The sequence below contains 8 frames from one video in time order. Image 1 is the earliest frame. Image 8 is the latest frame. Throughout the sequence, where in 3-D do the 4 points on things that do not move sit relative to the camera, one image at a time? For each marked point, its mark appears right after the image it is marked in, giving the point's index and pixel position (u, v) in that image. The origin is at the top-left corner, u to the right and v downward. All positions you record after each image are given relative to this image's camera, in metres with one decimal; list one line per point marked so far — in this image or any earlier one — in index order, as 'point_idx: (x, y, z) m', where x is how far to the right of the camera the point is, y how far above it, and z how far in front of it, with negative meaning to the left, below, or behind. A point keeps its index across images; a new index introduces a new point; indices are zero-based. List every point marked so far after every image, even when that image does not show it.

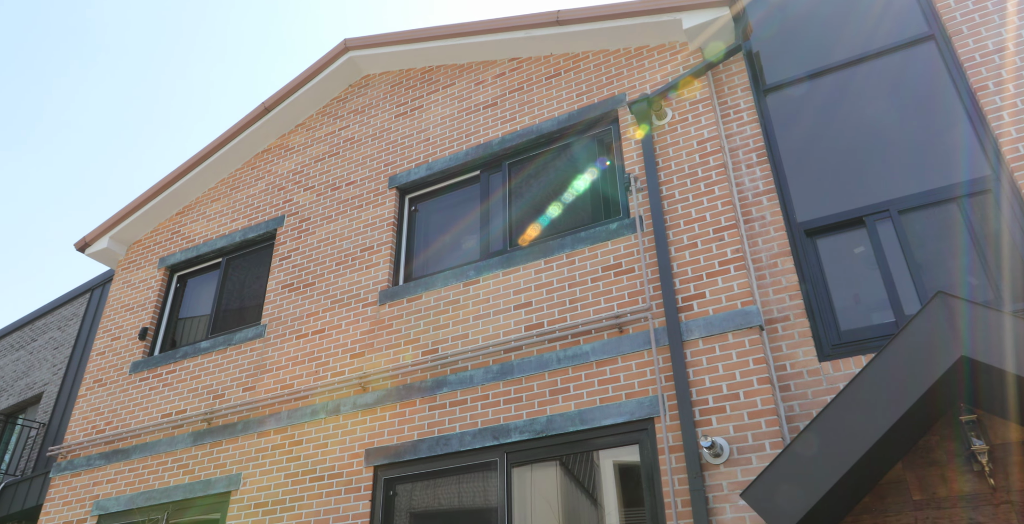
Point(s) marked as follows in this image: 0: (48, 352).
0: (-9.4, -1.8, +15.3) m
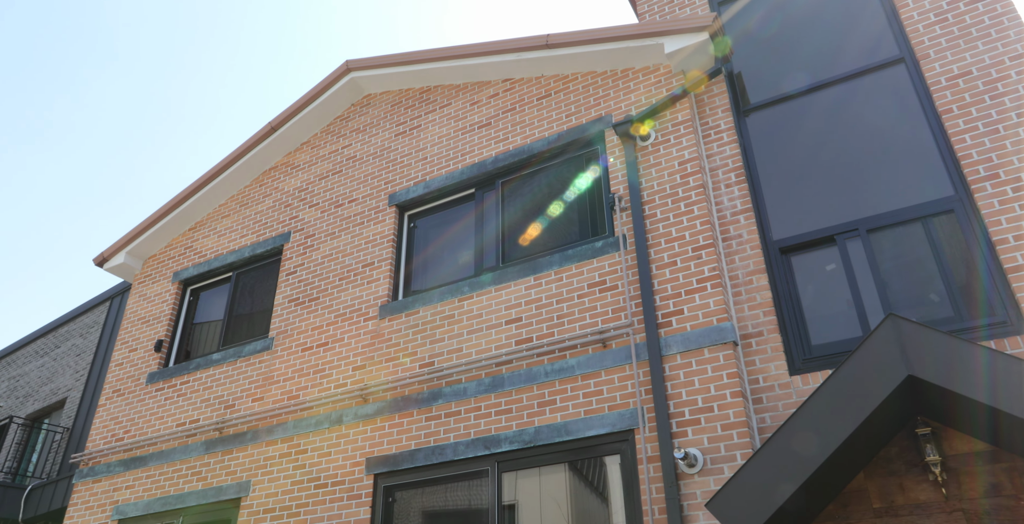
0: (-9.2, -2.0, +15.9) m
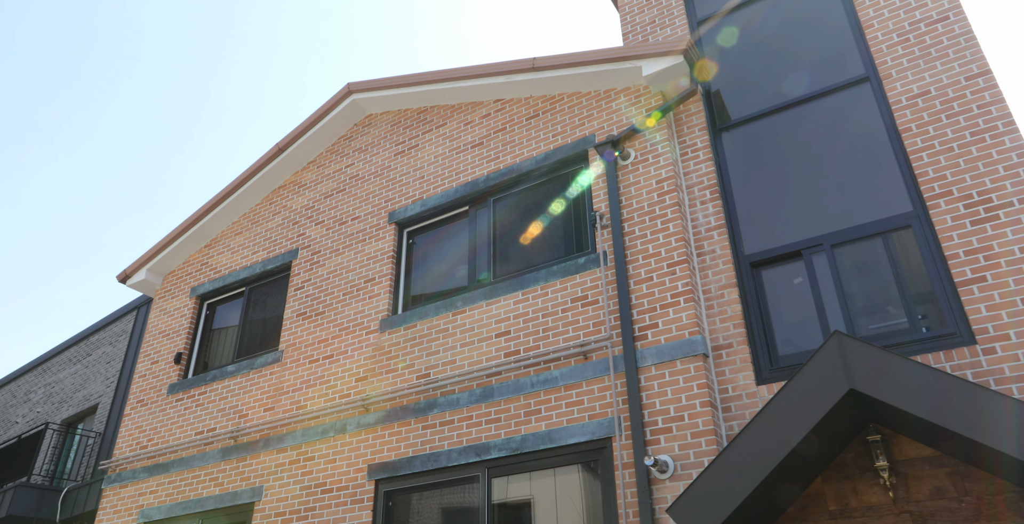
0: (-9.0, -2.3, +16.6) m
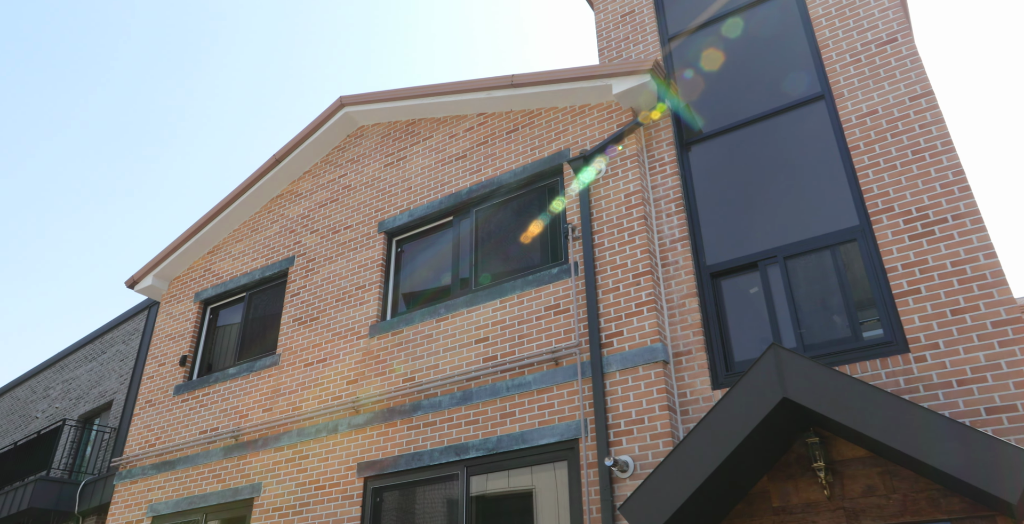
0: (-9.0, -2.3, +17.2) m
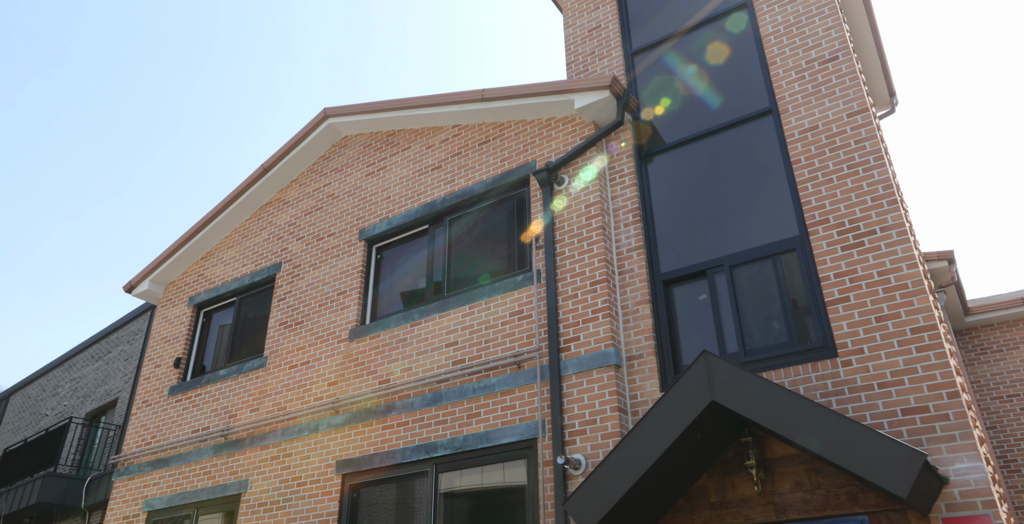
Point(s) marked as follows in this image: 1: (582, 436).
0: (-9.2, -2.4, +17.8) m
1: (+0.6, -1.6, +6.8) m
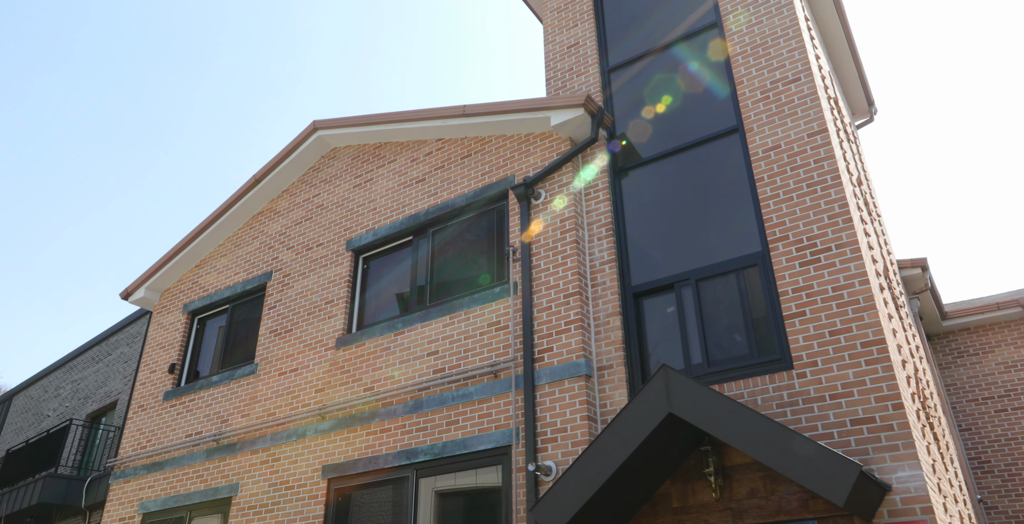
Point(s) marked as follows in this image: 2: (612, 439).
0: (-9.4, -2.5, +18.1) m
1: (+0.4, -1.7, +7.1) m
2: (+0.8, -1.4, +5.9) m
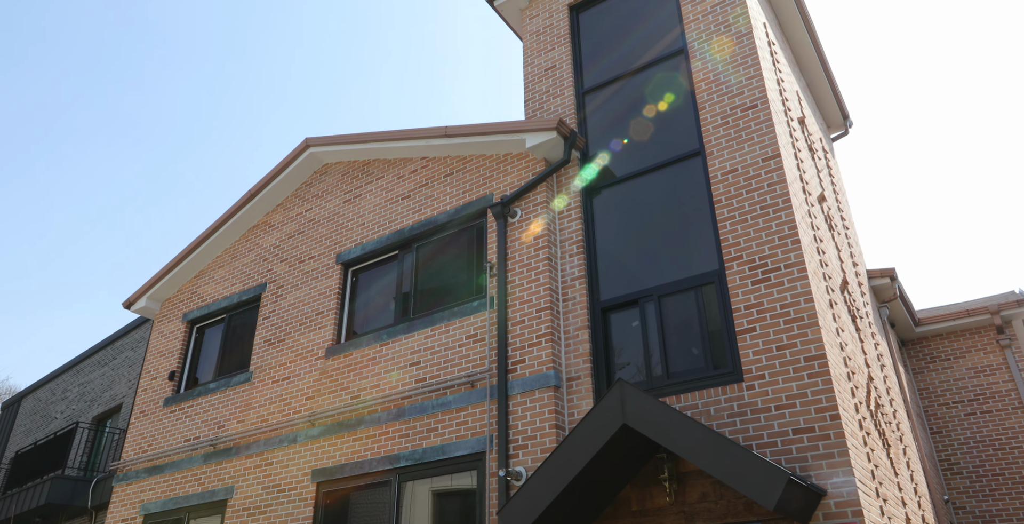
0: (-9.6, -2.7, +18.7) m
1: (+0.1, -1.9, +7.5) m
2: (+0.5, -1.6, +6.4) m
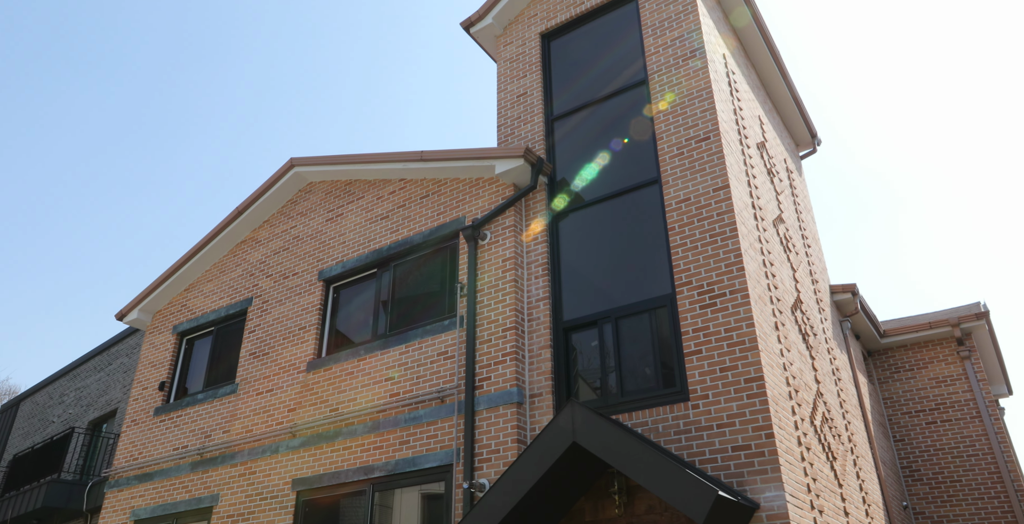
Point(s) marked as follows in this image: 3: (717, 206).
0: (-9.9, -2.9, +19.2) m
1: (-0.3, -2.1, +8.0) m
2: (+0.1, -1.8, +6.8) m
3: (+2.1, +0.6, +7.8) m
